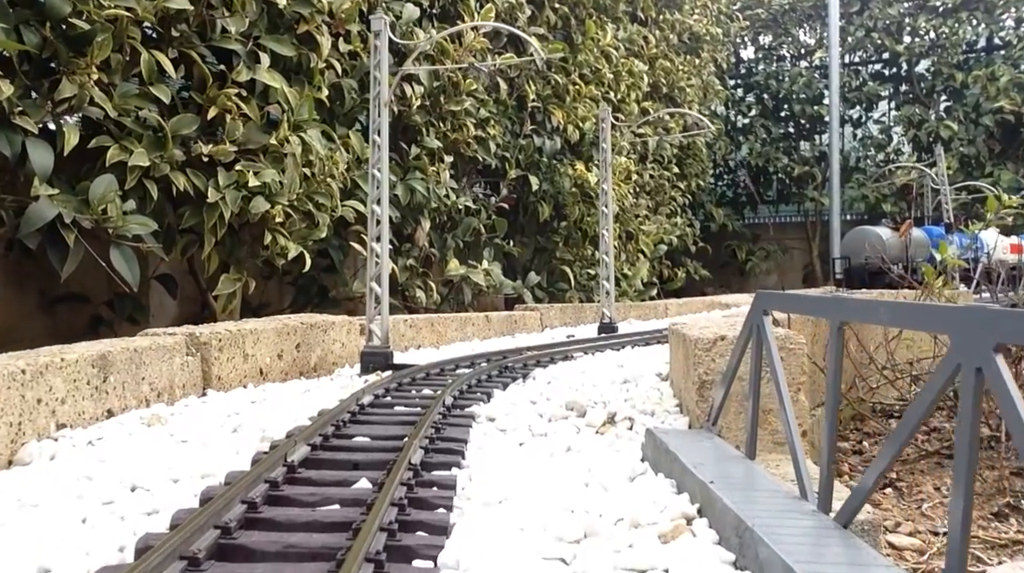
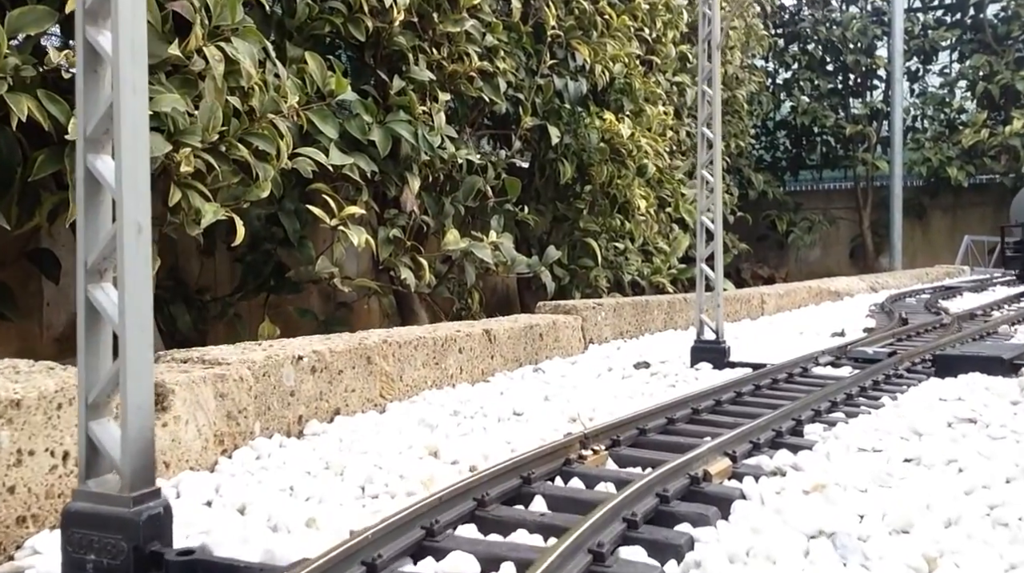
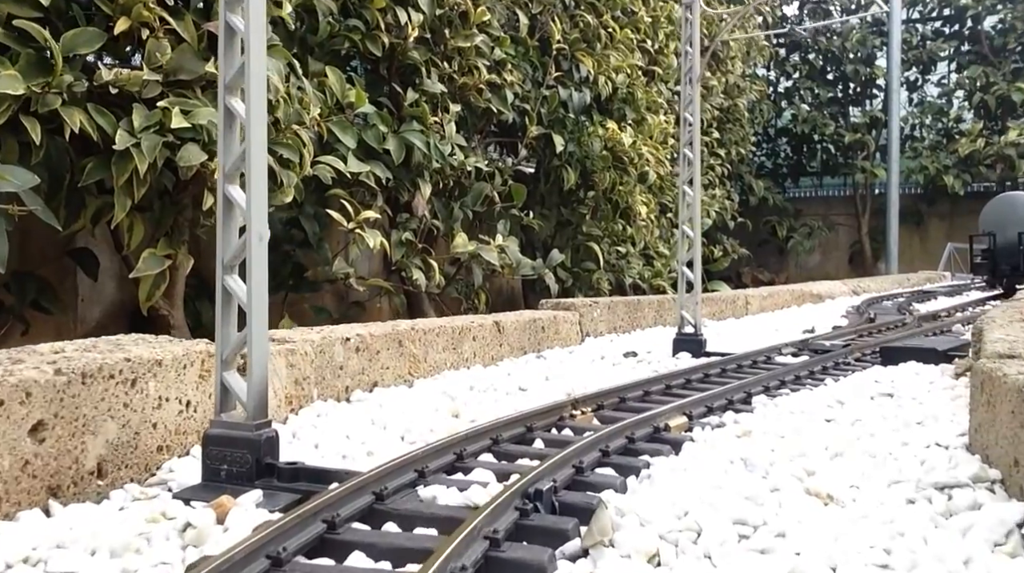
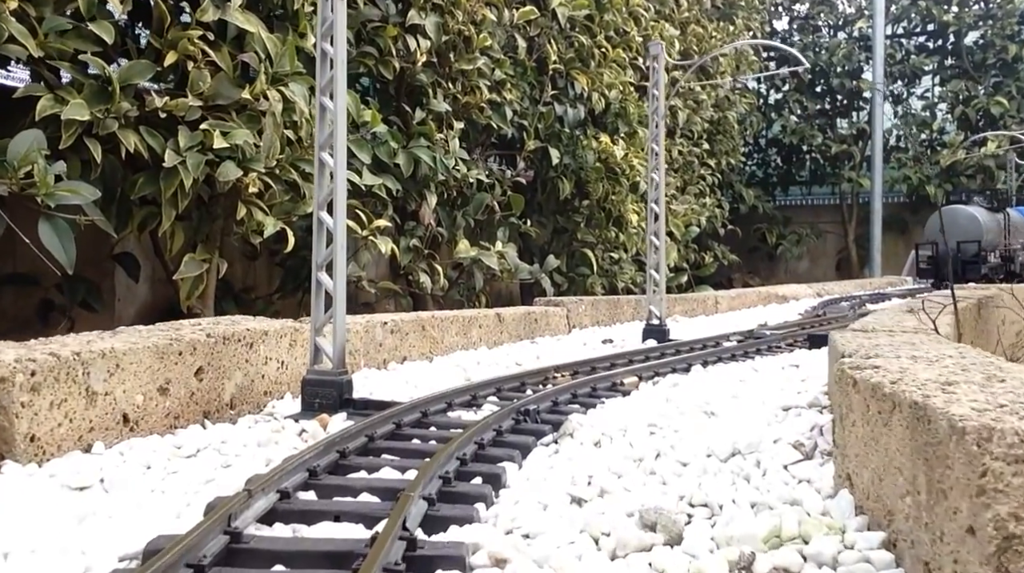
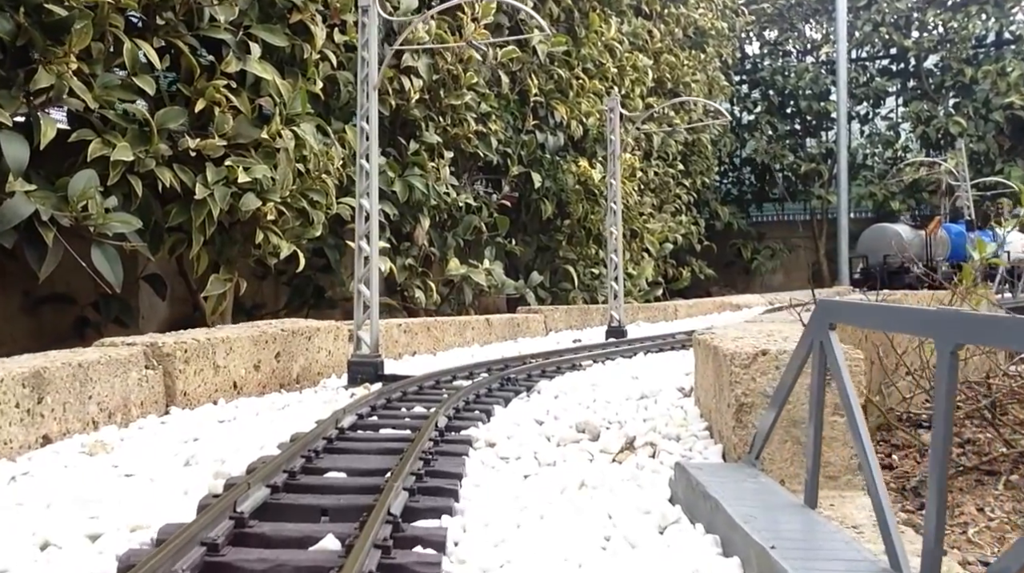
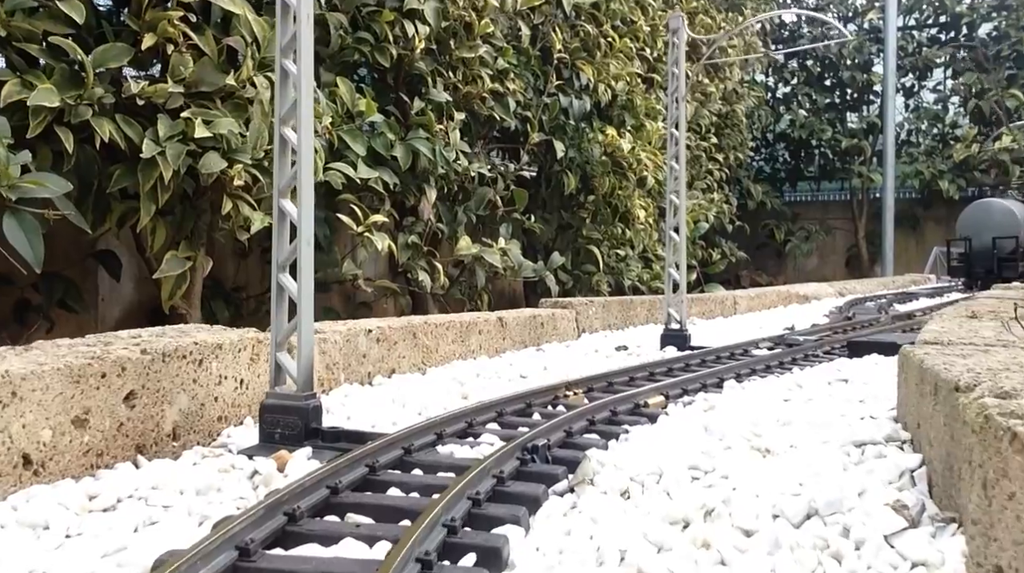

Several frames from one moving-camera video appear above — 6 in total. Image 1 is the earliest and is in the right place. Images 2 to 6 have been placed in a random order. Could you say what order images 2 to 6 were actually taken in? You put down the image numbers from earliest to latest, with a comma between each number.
5, 4, 6, 3, 2
